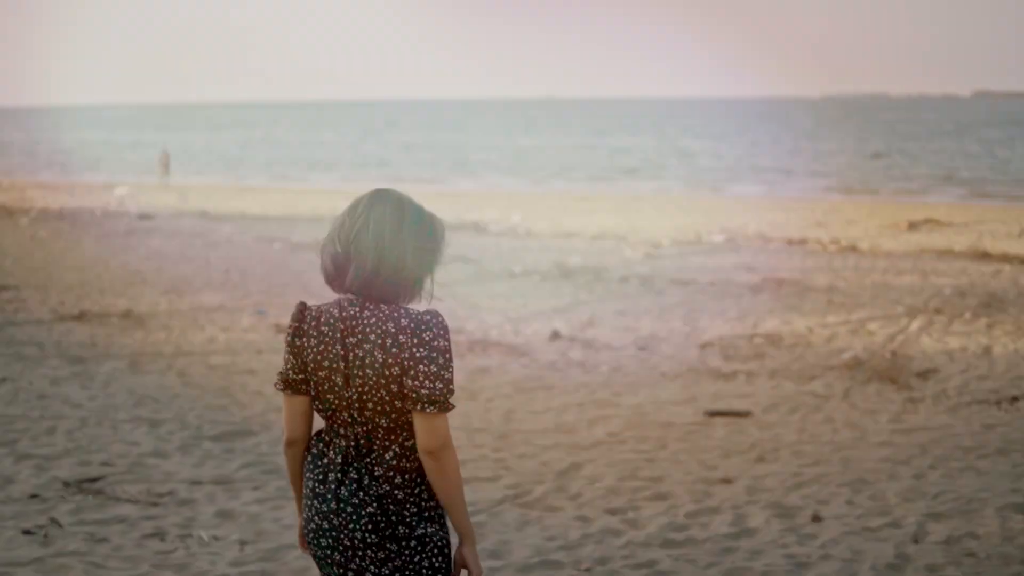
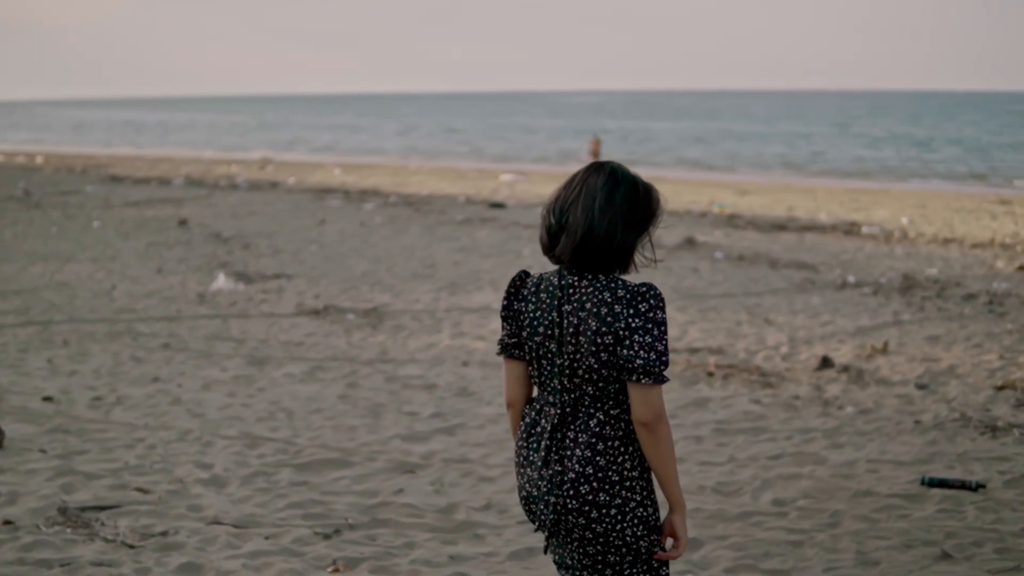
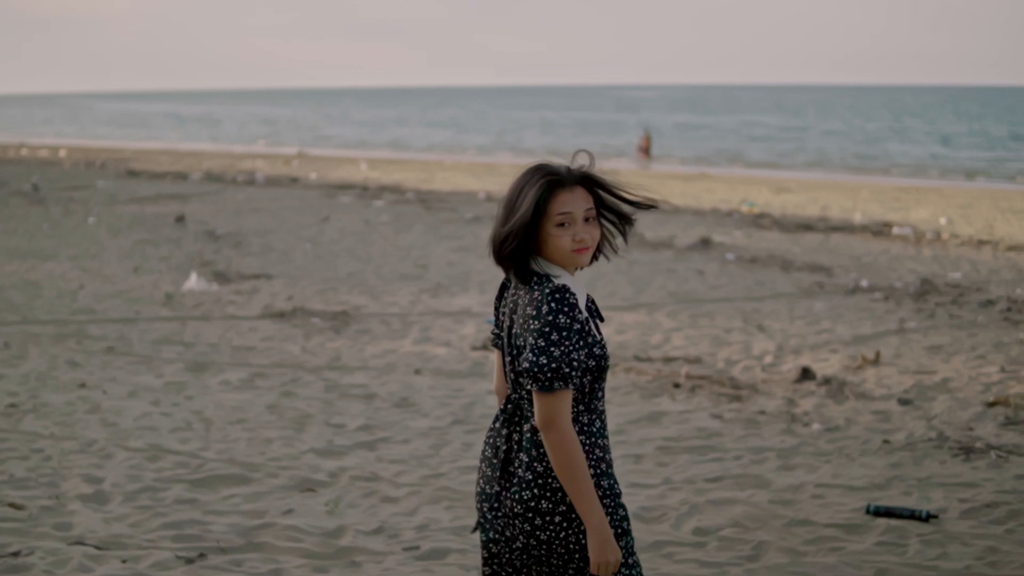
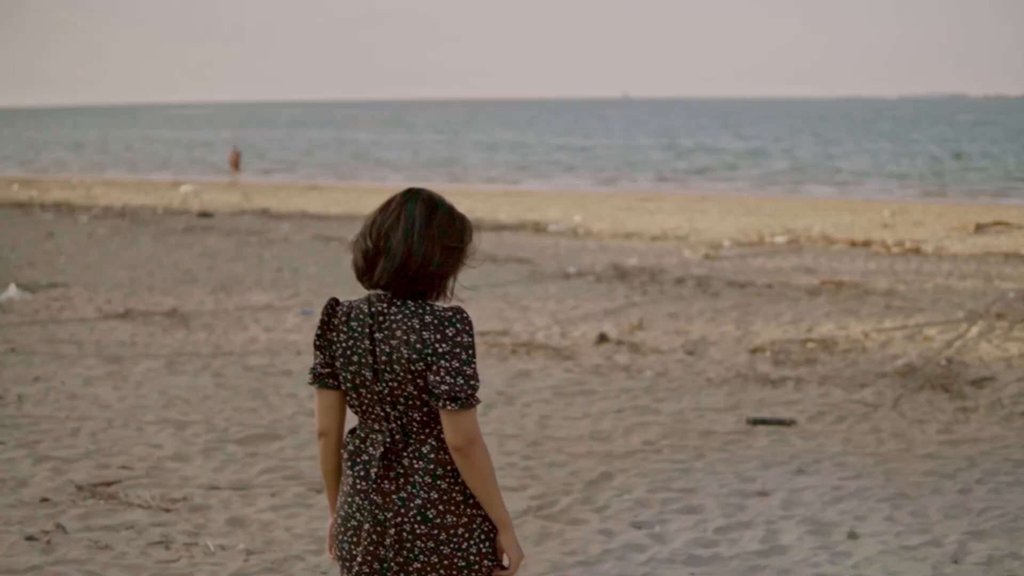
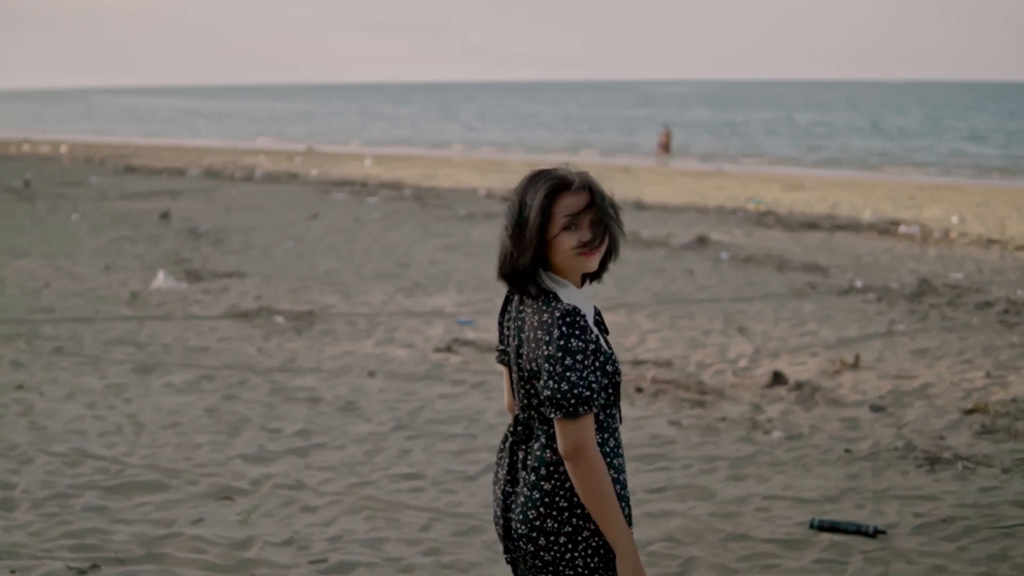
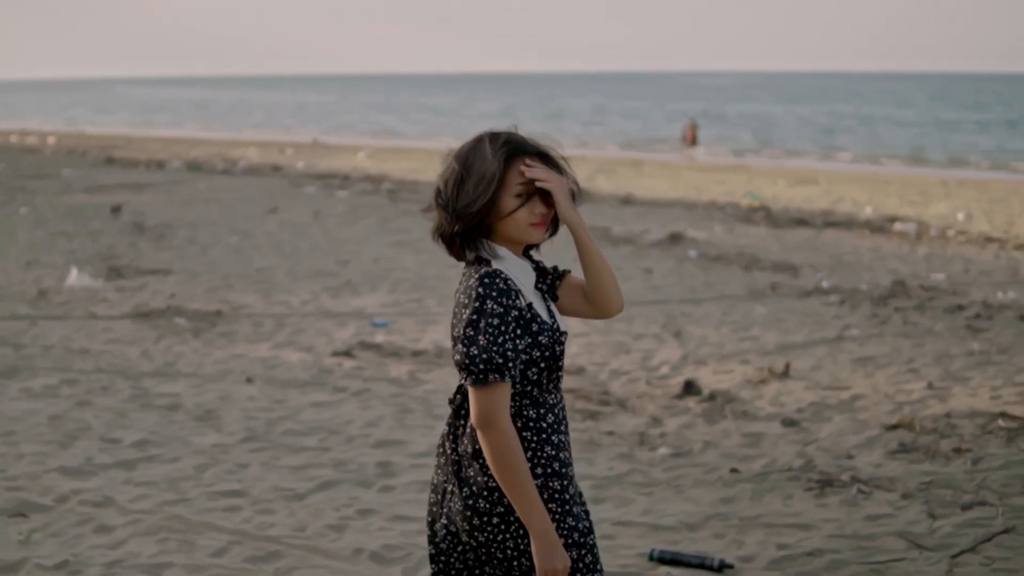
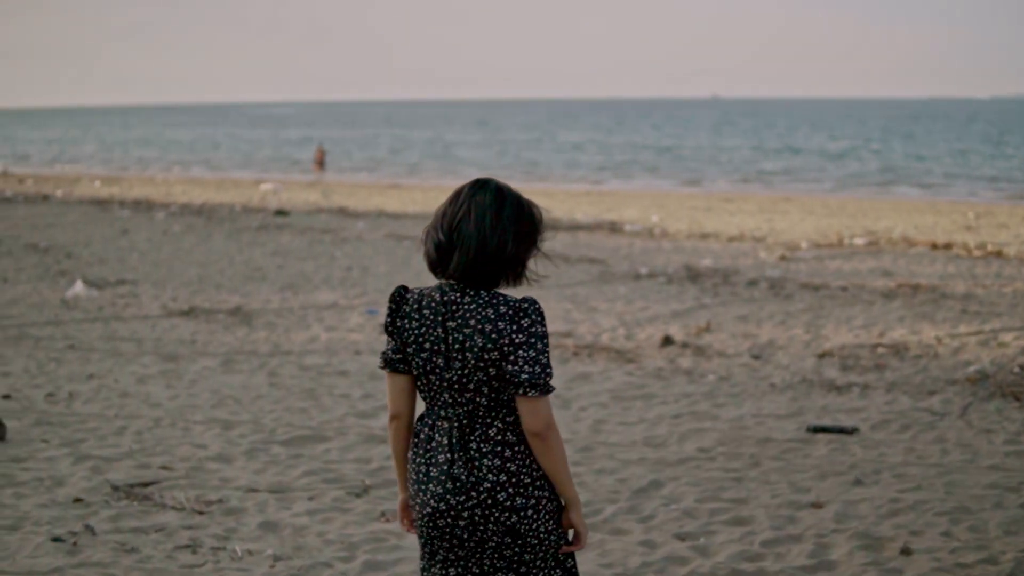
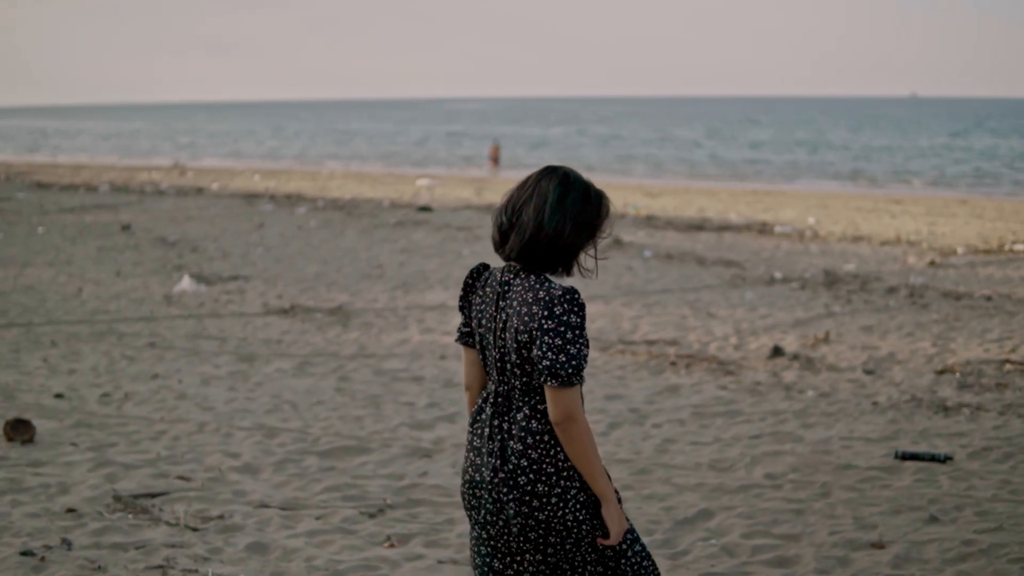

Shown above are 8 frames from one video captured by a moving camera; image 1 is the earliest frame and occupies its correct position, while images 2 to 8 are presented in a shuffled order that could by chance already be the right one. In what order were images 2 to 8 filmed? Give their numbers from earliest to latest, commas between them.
4, 7, 8, 2, 3, 5, 6
